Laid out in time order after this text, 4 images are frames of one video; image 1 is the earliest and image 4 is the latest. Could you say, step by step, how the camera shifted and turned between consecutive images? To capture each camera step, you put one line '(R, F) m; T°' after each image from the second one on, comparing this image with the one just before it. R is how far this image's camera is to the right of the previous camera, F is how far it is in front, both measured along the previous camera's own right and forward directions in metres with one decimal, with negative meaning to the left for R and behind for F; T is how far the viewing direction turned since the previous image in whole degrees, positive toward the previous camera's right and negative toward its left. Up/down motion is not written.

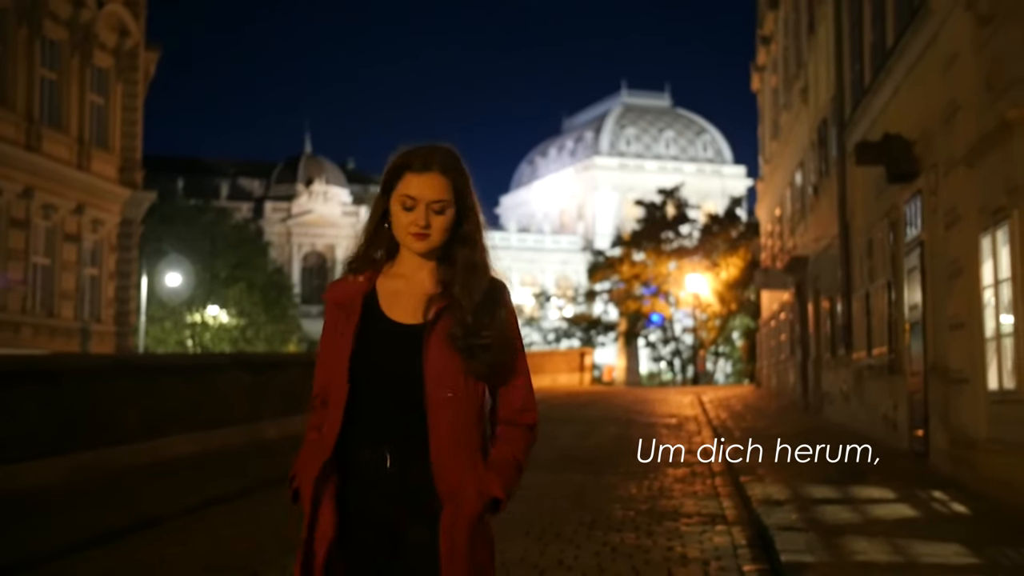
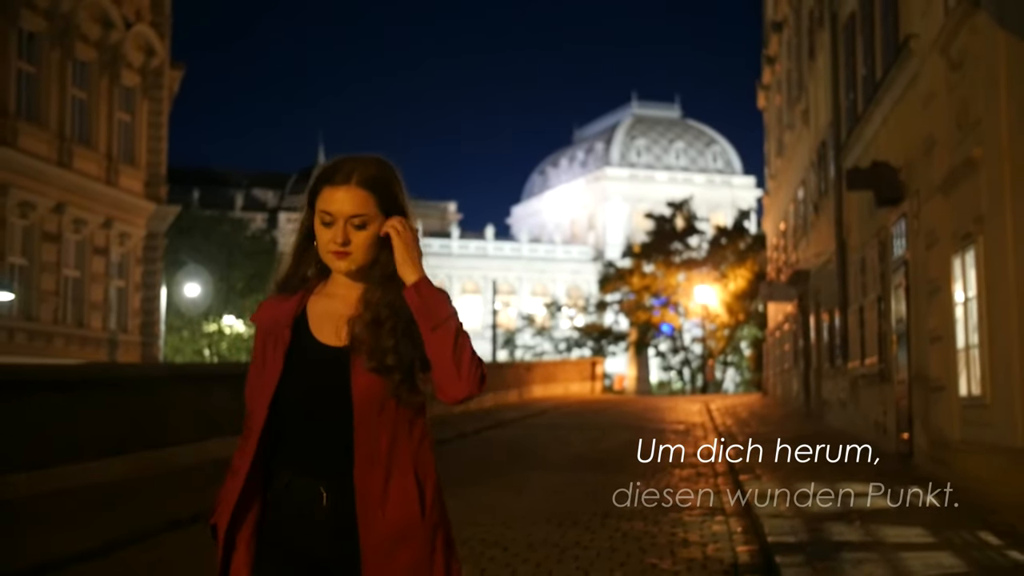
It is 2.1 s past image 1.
(-0.1, -1.0) m; 0°
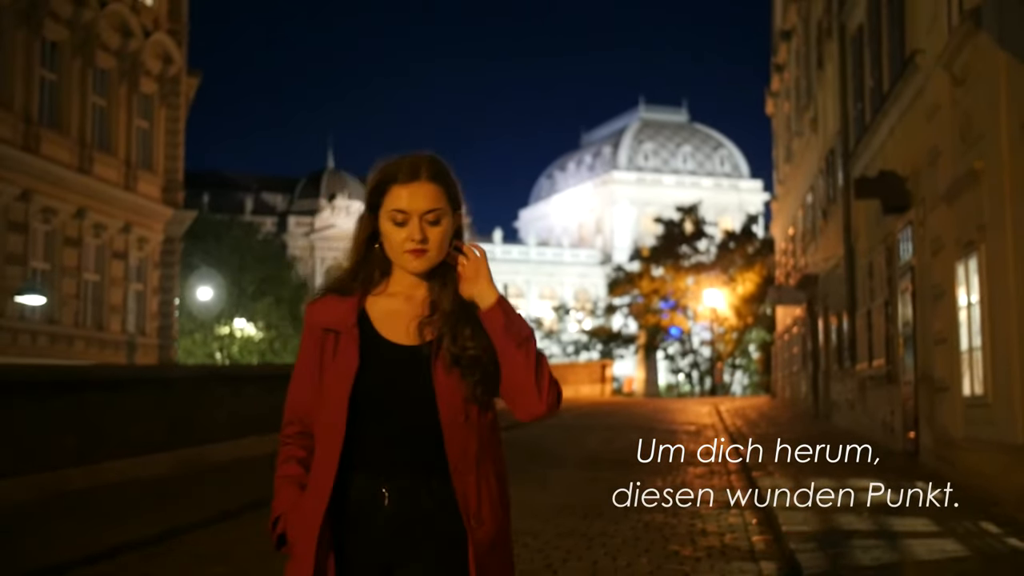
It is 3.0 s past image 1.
(-0.1, -0.5) m; 0°
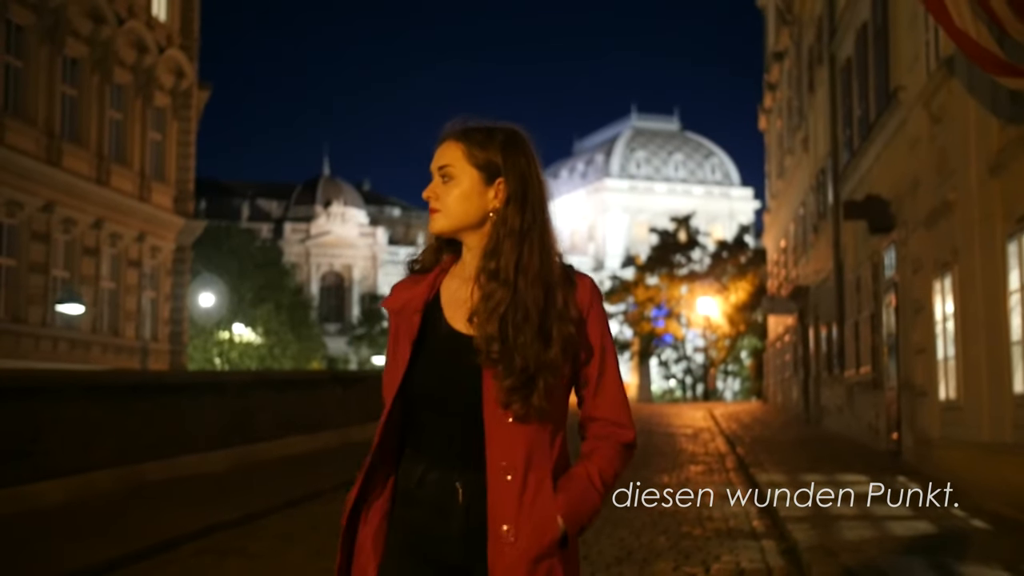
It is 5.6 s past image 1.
(-0.3, -1.1) m; 0°
